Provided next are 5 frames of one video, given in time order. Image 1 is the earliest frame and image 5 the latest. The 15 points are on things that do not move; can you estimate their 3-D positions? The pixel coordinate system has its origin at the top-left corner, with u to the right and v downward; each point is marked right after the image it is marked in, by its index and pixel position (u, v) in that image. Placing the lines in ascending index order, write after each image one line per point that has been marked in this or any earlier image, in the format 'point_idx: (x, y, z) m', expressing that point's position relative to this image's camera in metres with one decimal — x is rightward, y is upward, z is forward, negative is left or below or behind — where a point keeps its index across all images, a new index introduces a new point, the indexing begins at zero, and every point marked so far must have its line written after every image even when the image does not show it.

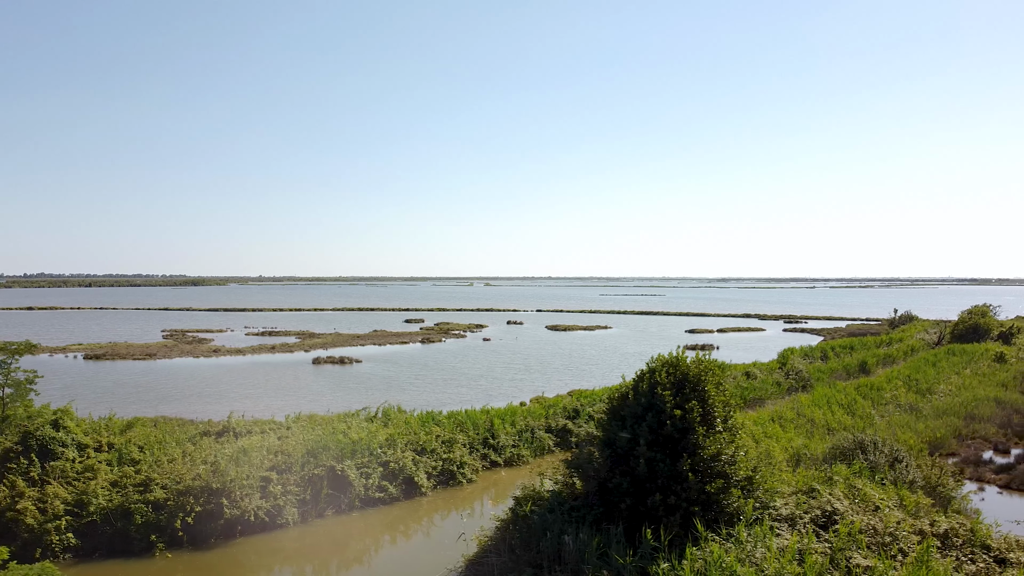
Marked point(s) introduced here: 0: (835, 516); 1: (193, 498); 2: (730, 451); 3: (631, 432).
0: (+4.5, -3.2, +7.7) m
1: (-5.5, -3.6, +9.5) m
2: (+2.9, -2.2, +7.4) m
3: (+1.6, -1.9, +7.3) m
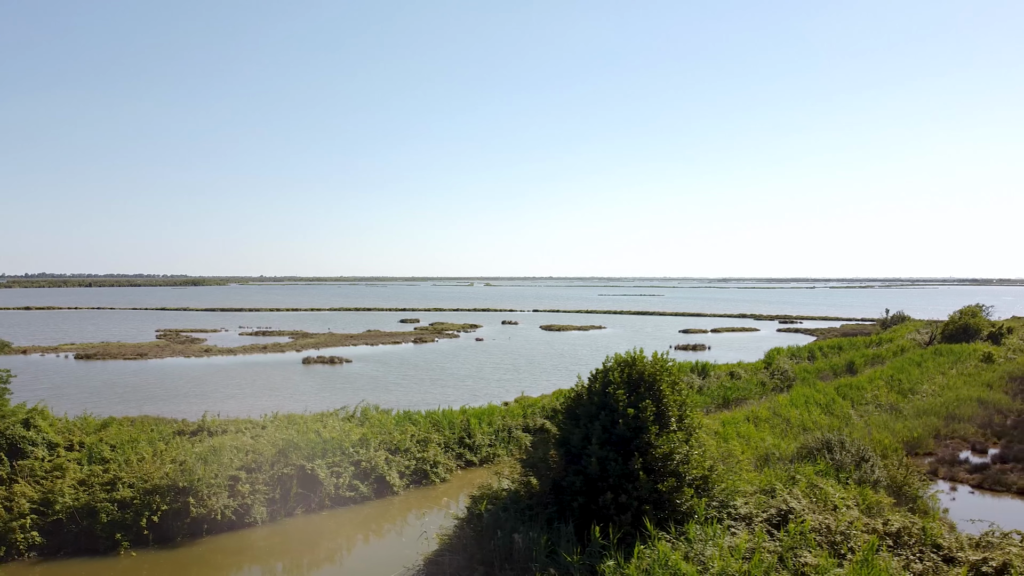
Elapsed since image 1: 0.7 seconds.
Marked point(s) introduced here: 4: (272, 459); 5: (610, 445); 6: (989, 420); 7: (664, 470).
0: (+3.9, -3.1, +7.7) m
1: (-6.1, -3.6, +9.6) m
2: (+2.3, -2.2, +7.4) m
3: (+0.9, -1.9, +7.4) m
4: (-4.8, -3.4, +10.9) m
5: (+1.3, -2.1, +7.3) m
6: (+14.6, -4.0, +16.9) m
7: (+2.0, -2.3, +7.1) m
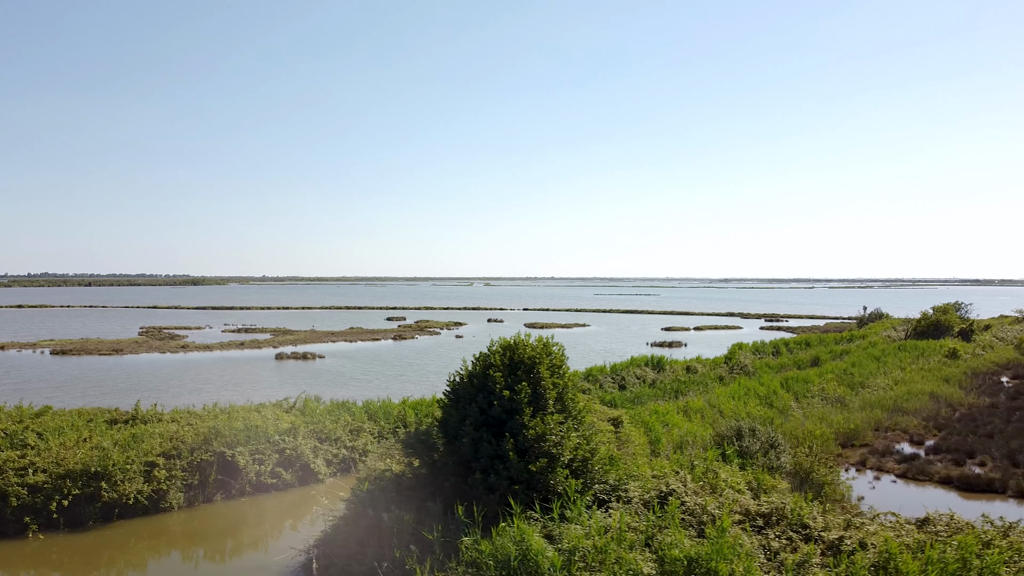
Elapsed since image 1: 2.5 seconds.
0: (+2.2, -2.9, +7.8) m
1: (-7.7, -3.4, +9.7) m
2: (+0.7, -2.0, +7.5) m
3: (-0.7, -1.7, +7.5) m
4: (-6.4, -3.1, +11.0) m
5: (-0.4, -1.8, +7.4) m
6: (+13.0, -3.8, +17.0) m
7: (+0.3, -2.1, +7.2) m
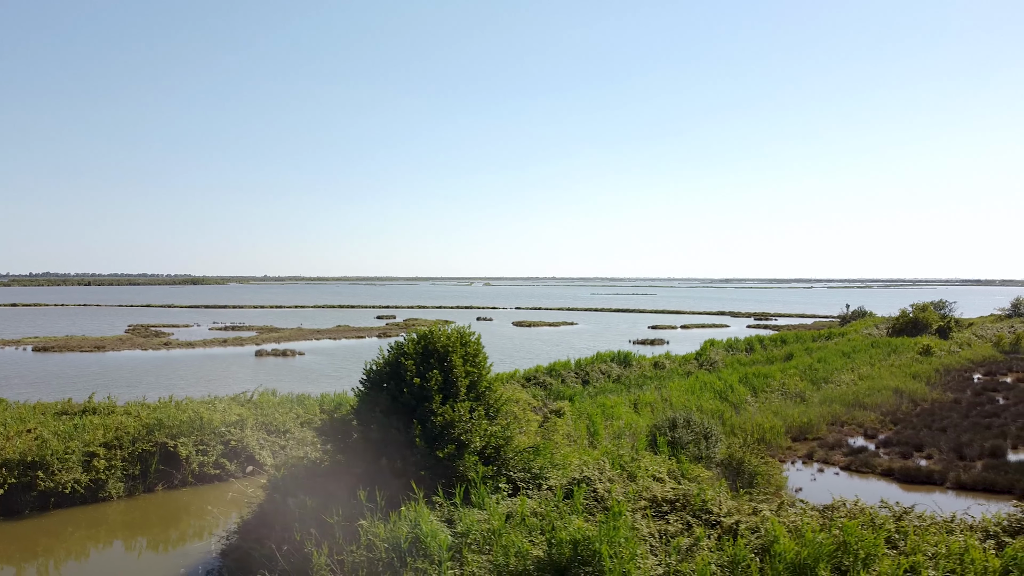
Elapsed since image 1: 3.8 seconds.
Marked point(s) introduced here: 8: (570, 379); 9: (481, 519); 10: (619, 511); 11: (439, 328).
0: (+1.0, -2.8, +7.9) m
1: (-8.9, -3.2, +9.8) m
2: (-0.5, -1.8, +7.6) m
3: (-1.9, -1.5, +7.6) m
4: (-7.6, -3.0, +11.1) m
5: (-1.6, -1.7, +7.5) m
6: (+11.8, -3.7, +17.1) m
7: (-0.9, -2.0, +7.3) m
8: (+1.8, -2.9, +17.5) m
9: (-0.3, -2.8, +6.6) m
10: (+1.4, -2.8, +7.0) m
11: (-1.0, -0.6, +8.0) m
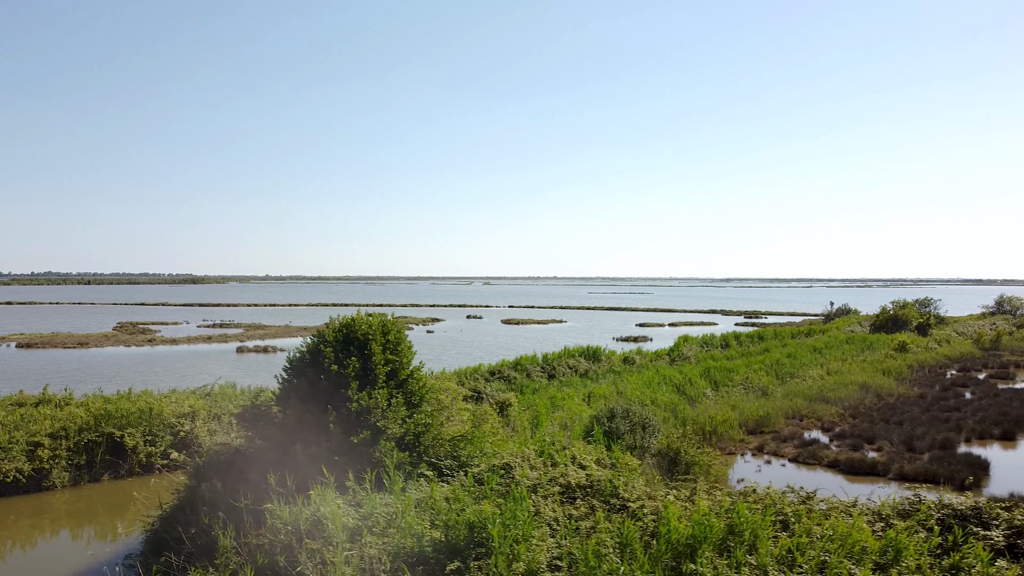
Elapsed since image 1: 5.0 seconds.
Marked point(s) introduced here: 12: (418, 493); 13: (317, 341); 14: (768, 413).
0: (-0.1, -2.6, +7.9) m
1: (-10.1, -3.1, +9.9) m
2: (-1.7, -1.6, +7.7) m
3: (-3.0, -1.4, +7.7) m
4: (-8.7, -2.8, +11.2) m
5: (-2.7, -1.5, +7.5) m
6: (+10.7, -3.5, +17.1) m
7: (-2.0, -1.8, +7.4) m
8: (+0.7, -2.7, +17.6) m
9: (-1.5, -2.6, +6.7) m
10: (+0.2, -2.7, +7.0) m
11: (-2.2, -0.4, +8.1) m
12: (-1.2, -2.6, +7.0) m
13: (-2.7, -0.8, +7.9) m
14: (+6.9, -3.4, +15.0) m
